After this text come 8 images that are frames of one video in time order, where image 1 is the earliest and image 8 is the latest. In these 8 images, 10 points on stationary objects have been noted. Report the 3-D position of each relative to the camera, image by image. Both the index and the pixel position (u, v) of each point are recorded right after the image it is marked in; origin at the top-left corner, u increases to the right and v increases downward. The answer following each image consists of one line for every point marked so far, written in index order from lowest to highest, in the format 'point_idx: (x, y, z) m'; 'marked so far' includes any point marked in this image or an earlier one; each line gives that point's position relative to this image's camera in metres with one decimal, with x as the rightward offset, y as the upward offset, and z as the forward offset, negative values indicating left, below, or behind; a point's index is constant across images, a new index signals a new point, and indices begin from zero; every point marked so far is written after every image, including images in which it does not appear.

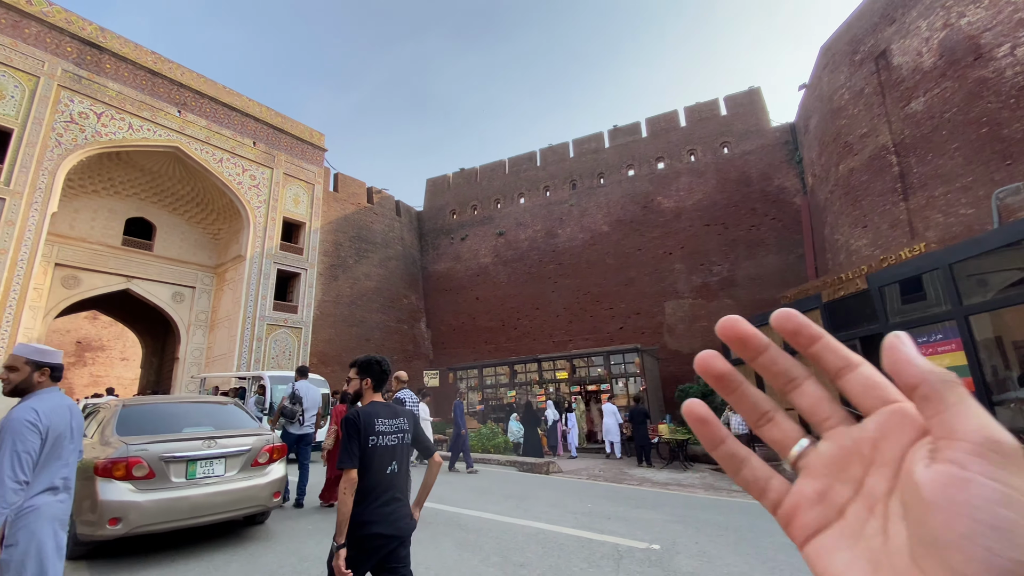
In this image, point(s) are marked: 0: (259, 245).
0: (-8.2, +1.3, +15.2) m
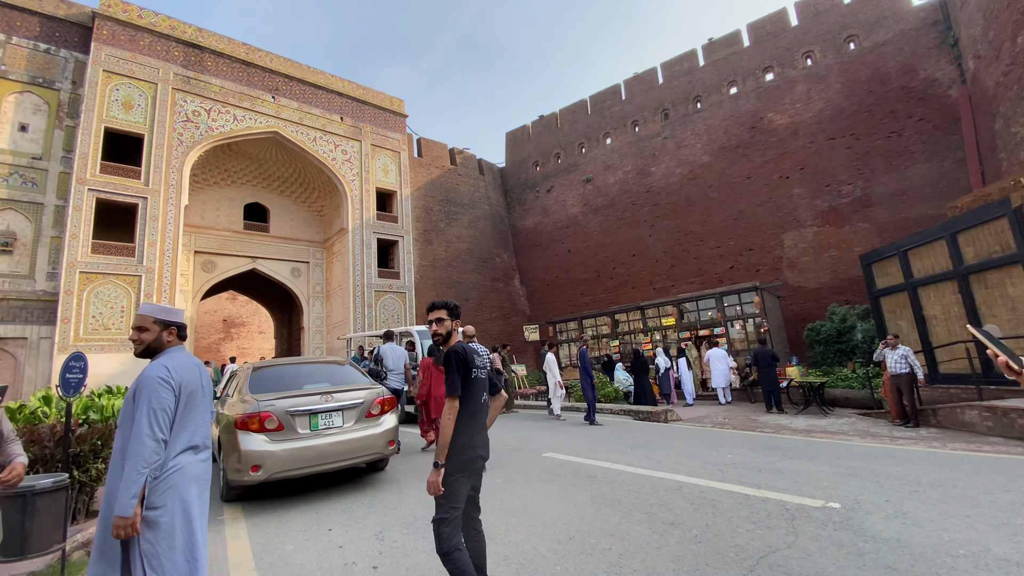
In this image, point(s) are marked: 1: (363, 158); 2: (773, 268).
0: (-5.1, +2.4, +15.7) m
1: (-5.1, +4.5, +16.4) m
2: (+8.7, +0.6, +15.5) m
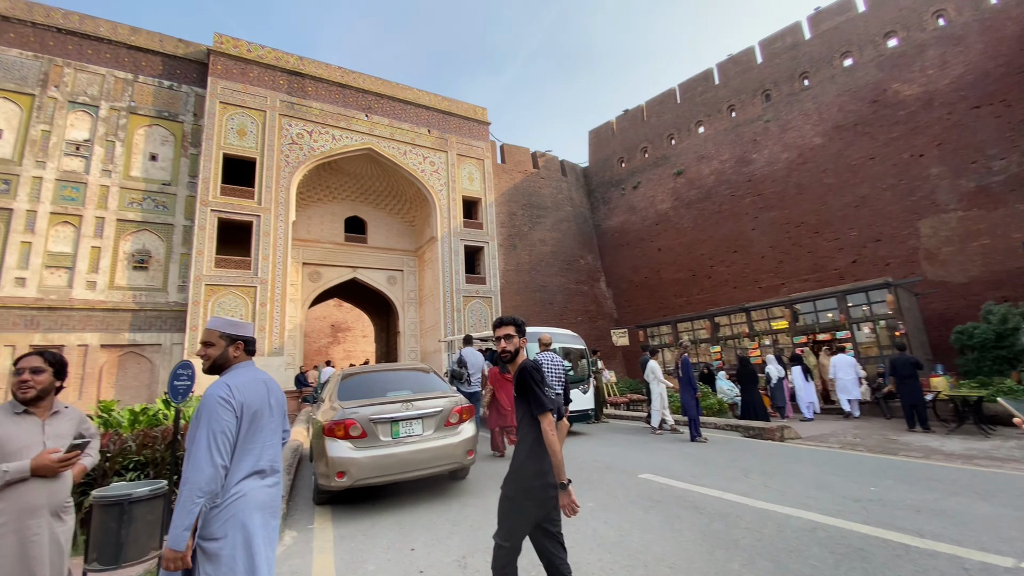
0: (-2.3, +2.2, +16.0) m
1: (-2.2, +4.3, +16.6) m
2: (+11.3, +0.8, +13.2) m
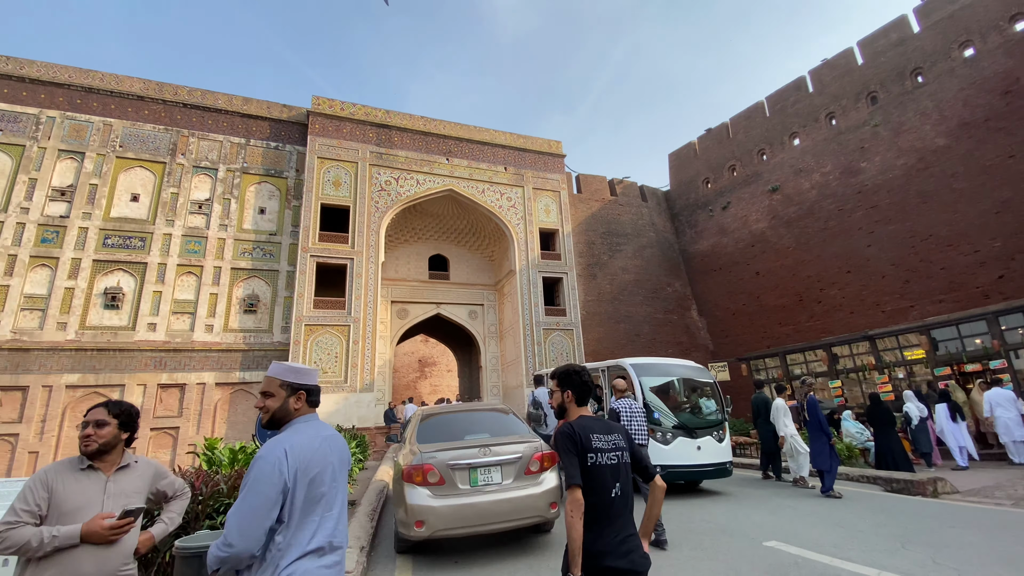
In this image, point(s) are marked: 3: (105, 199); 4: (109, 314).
0: (+0.4, +1.0, +15.9) m
1: (+0.5, +3.1, +16.7) m
2: (+13.3, +0.3, +10.8) m
3: (-11.2, +2.5, +12.9) m
4: (-10.5, -0.7, +12.2) m
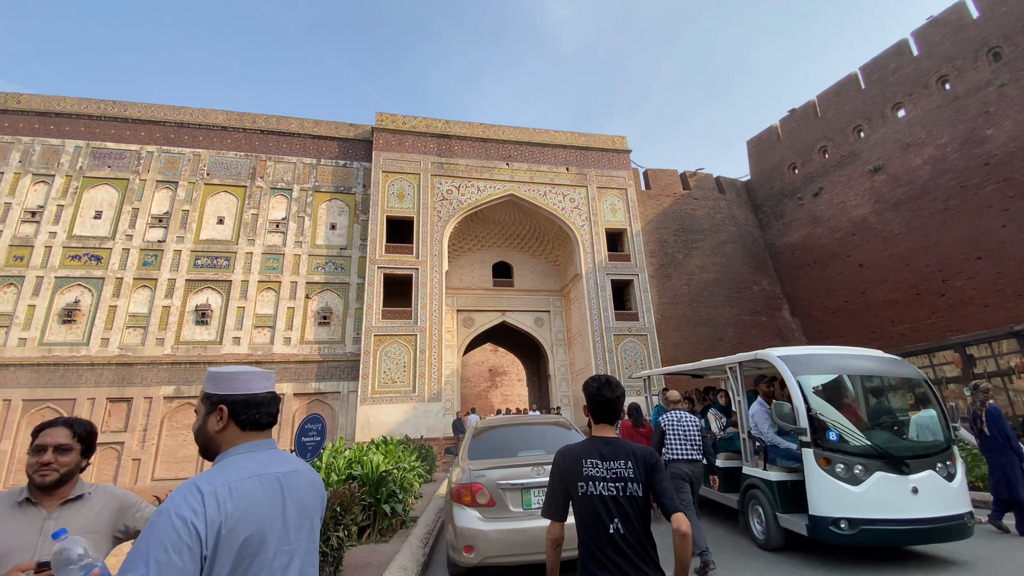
0: (+2.6, +0.9, +15.1) m
1: (+2.7, +2.9, +15.9) m
2: (+14.6, +0.8, +8.2) m
3: (-9.4, +1.9, +13.9) m
4: (-8.8, -1.2, +13.1) m
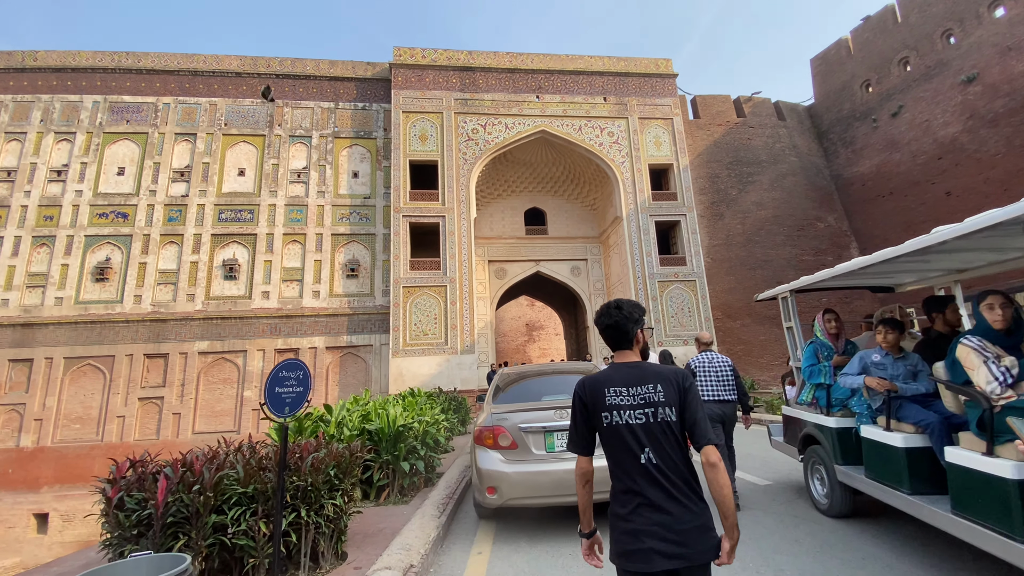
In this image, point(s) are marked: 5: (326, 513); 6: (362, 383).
0: (+3.6, +2.6, +13.8) m
1: (+3.7, +4.7, +14.4) m
2: (+15.0, +2.1, +6.0) m
3: (-8.5, +3.2, +13.4) m
4: (-7.8, +0.1, +12.8) m
5: (-1.2, -1.5, +3.1) m
6: (-4.1, -2.6, +12.7) m
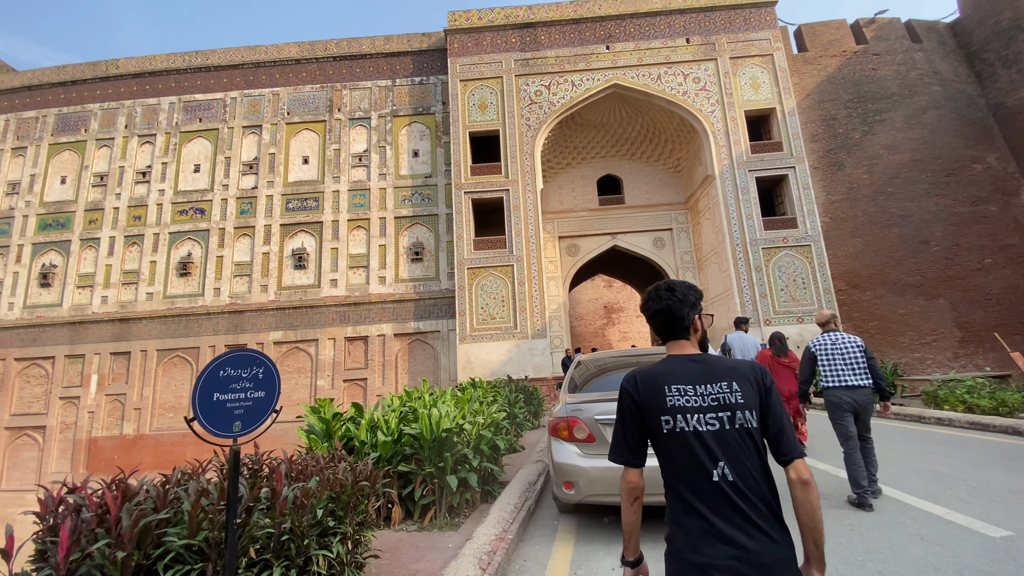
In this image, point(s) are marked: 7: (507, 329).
0: (+5.4, +3.4, +11.8) m
1: (+5.5, +5.5, +12.3) m
2: (+15.4, +3.1, +2.2) m
3: (-6.6, +3.5, +13.4) m
4: (-5.9, +0.4, +12.8) m
5: (-0.9, -1.3, +2.1) m
6: (-2.1, -2.2, +12.1) m
7: (-0.1, -1.0, +11.6) m
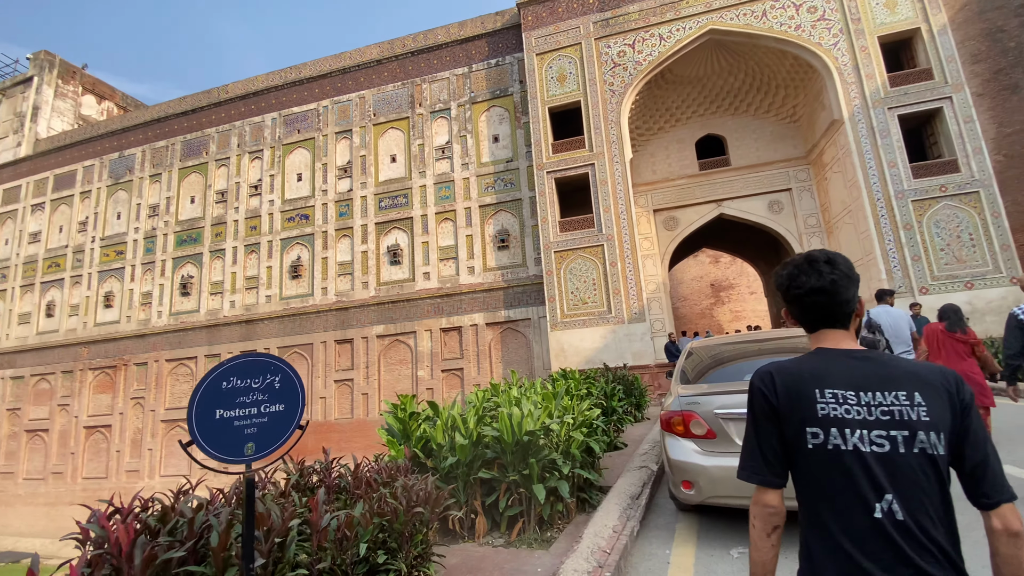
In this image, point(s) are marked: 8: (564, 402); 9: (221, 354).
0: (+7.3, +4.1, +9.8) m
1: (+7.4, +6.3, +10.3) m
2: (+15.1, +4.0, -1.6) m
3: (-4.2, +3.6, +13.9) m
4: (-3.4, +0.5, +13.2) m
5: (-0.6, -1.2, +1.8) m
6: (+0.4, -1.8, +11.8) m
7: (+2.1, -0.6, +10.9) m
8: (+0.5, -1.0, +4.2) m
9: (-8.6, -2.0, +13.9) m
